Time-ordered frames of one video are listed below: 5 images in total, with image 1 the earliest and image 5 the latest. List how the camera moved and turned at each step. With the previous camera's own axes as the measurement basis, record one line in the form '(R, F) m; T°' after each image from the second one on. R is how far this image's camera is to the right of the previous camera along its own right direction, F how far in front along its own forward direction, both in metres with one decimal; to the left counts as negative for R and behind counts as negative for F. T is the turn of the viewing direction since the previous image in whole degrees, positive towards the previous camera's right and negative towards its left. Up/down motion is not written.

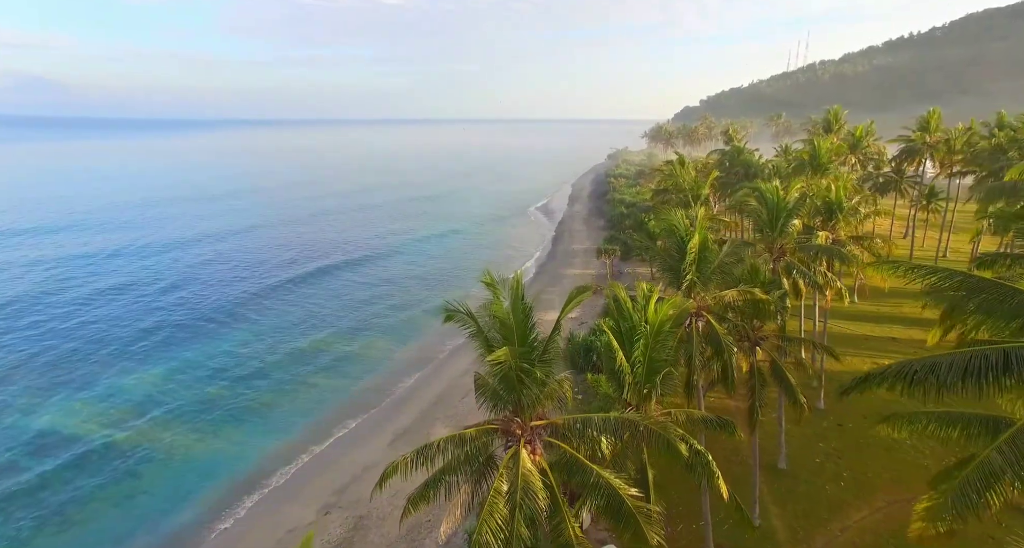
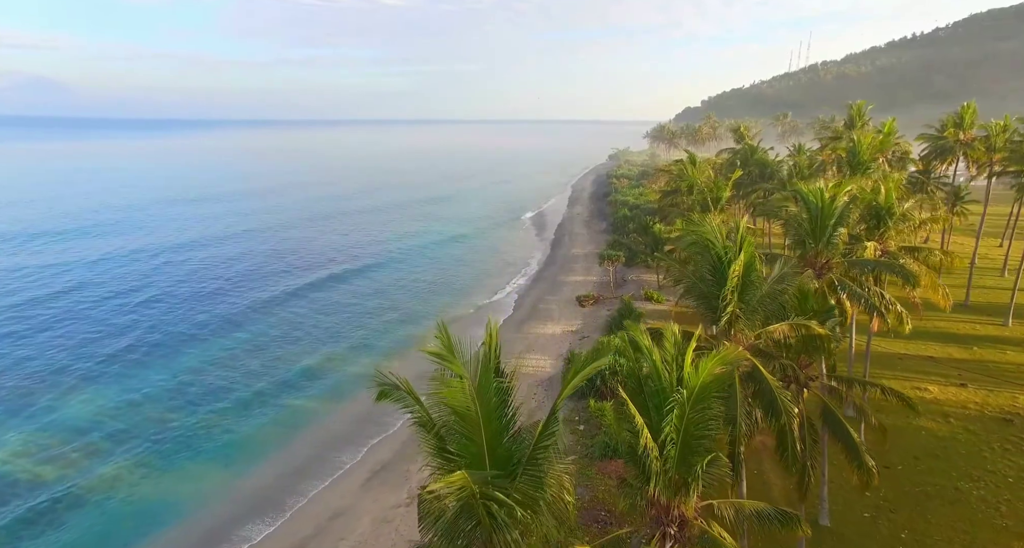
(+0.3, +3.4) m; 0°
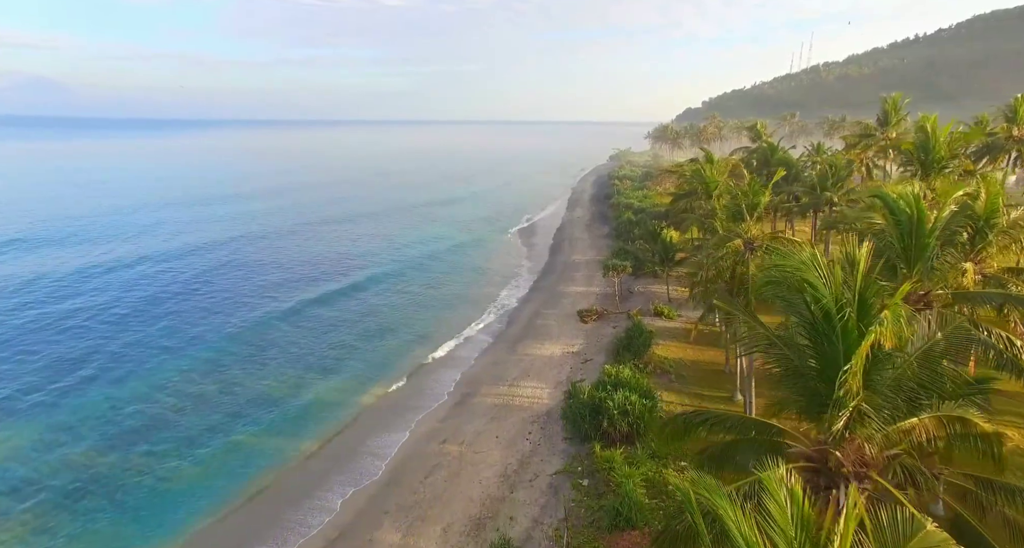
(+0.4, +4.3) m; 0°
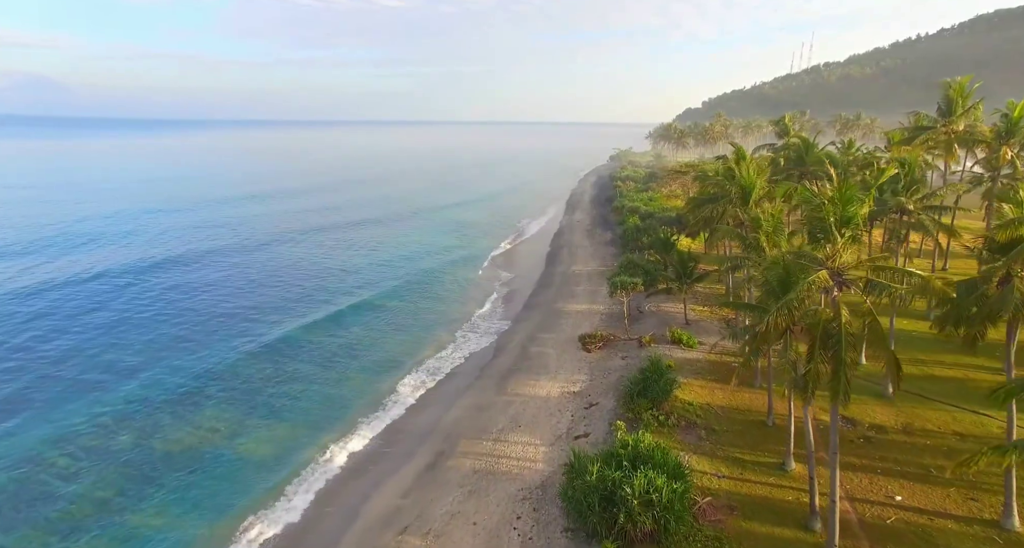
(+0.5, +6.0) m; 0°
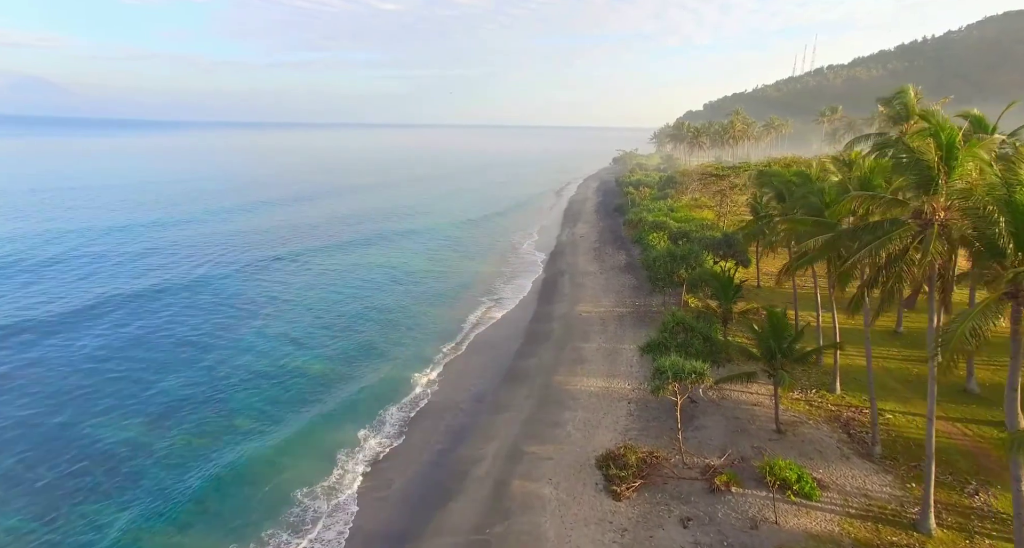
(+0.9, +14.2) m; 0°
